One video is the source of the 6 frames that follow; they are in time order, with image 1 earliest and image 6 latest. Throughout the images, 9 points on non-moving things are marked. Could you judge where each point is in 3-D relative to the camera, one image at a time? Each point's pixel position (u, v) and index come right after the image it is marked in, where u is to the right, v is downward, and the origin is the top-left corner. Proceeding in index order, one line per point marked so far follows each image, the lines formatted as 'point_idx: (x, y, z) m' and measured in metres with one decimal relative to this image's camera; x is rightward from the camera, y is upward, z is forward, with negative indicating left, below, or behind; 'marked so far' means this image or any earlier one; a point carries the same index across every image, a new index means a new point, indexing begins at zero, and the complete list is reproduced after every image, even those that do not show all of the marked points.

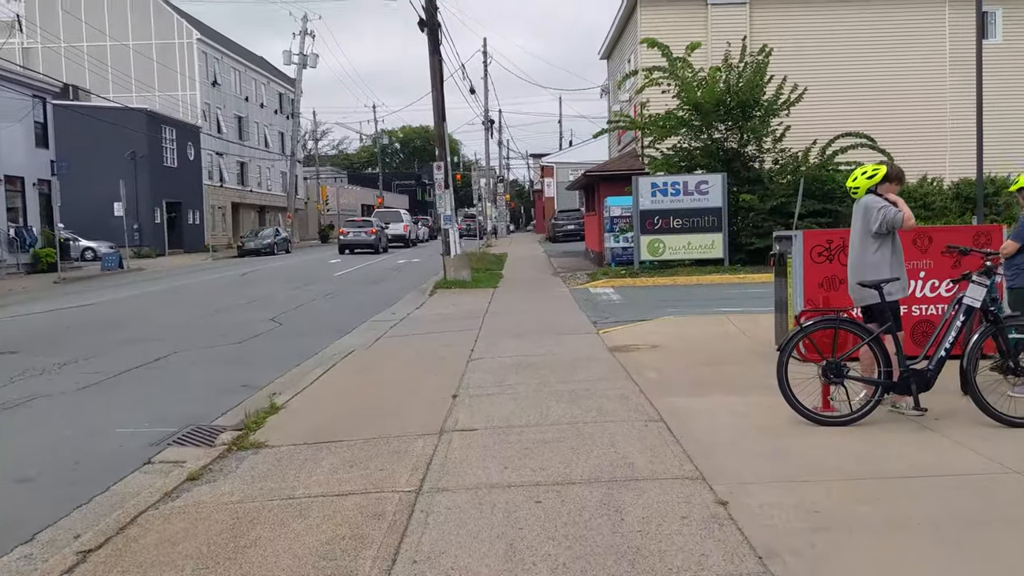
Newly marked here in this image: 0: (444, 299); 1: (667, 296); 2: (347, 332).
0: (-1.3, -0.2, +17.7) m
1: (+2.7, -0.1, +16.3) m
2: (-2.2, -0.6, +13.3) m
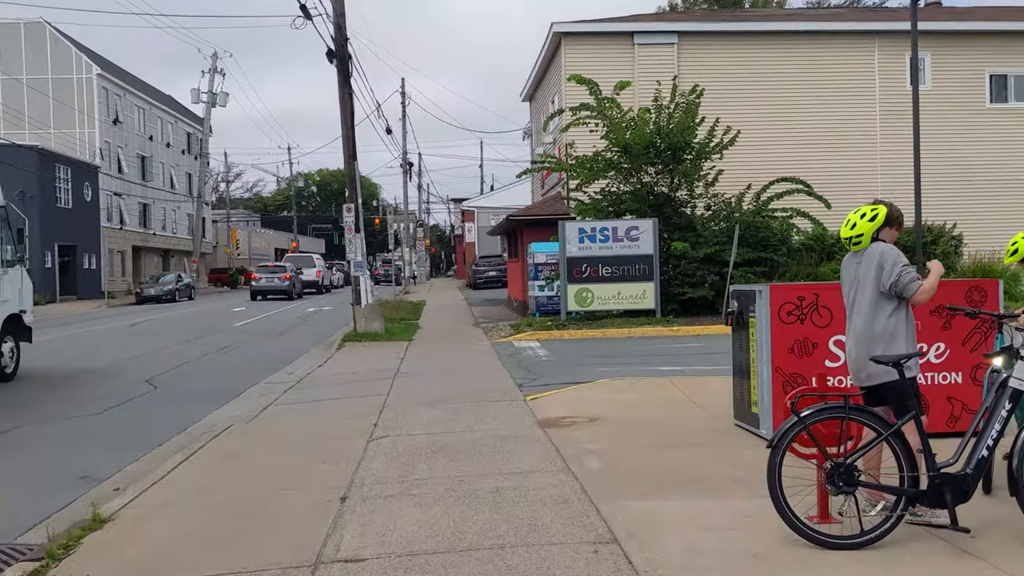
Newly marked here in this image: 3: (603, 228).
0: (-2.7, -1.1, +15.9) m
1: (+1.4, -1.0, +14.8) m
2: (-3.3, -1.3, +11.4) m
3: (+1.7, +1.2, +18.4) m
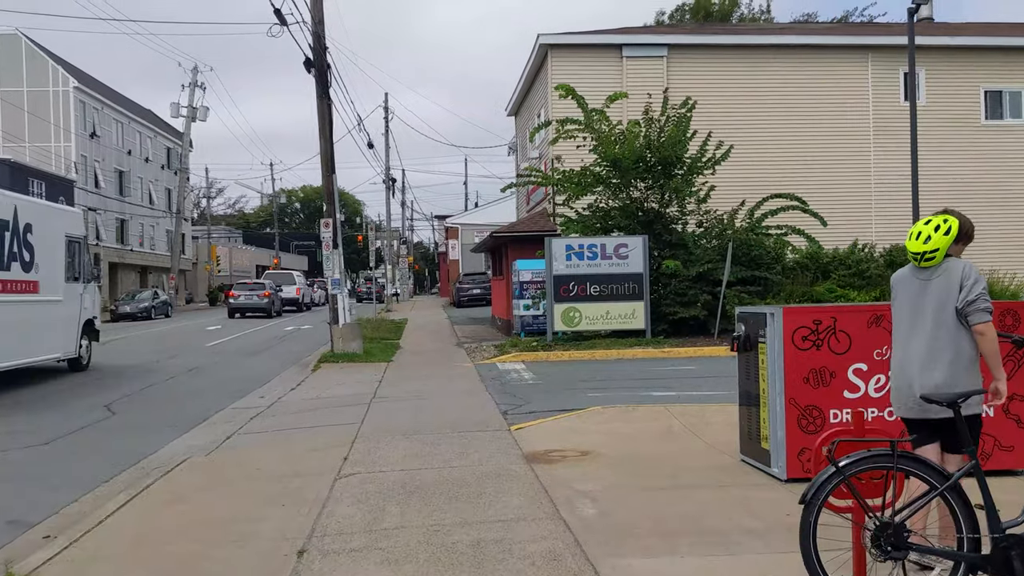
0: (-2.9, -1.4, +15.1) m
1: (+1.1, -1.3, +14.1) m
2: (-3.4, -1.5, +10.6) m
3: (+1.4, +0.8, +17.7) m
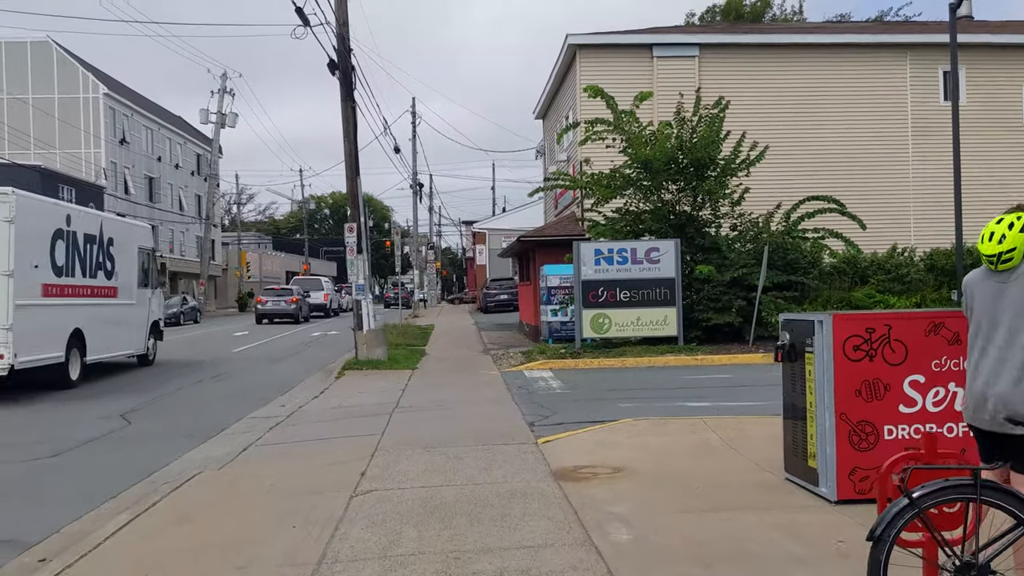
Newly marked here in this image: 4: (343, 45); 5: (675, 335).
0: (-2.5, -1.5, +14.7) m
1: (+1.5, -1.3, +13.6) m
2: (-3.2, -1.6, +10.3) m
3: (+1.9, +0.7, +17.2) m
4: (-3.1, +4.5, +17.9) m
5: (+2.9, -0.8, +17.3) m
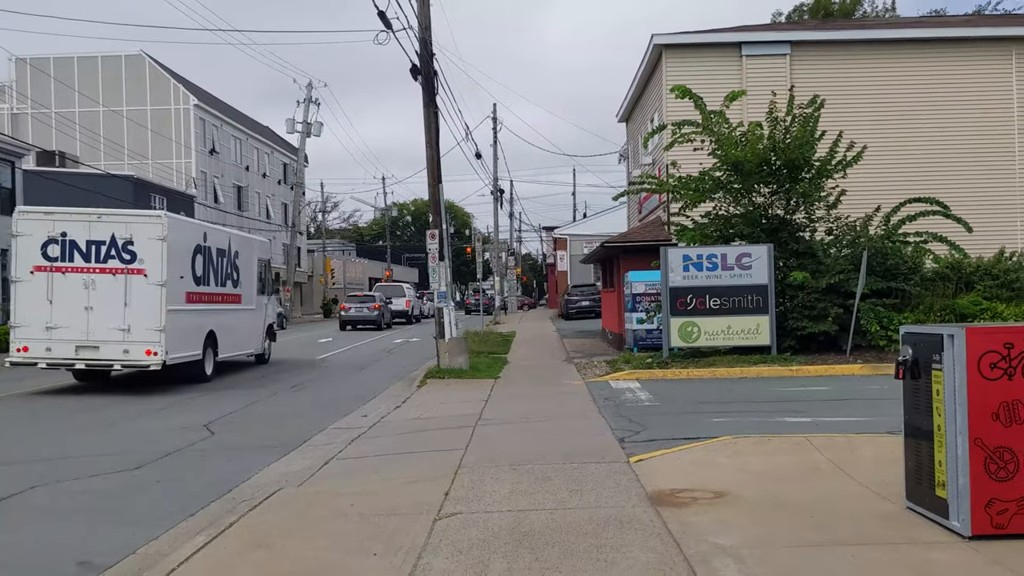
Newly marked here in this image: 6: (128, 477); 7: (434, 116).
0: (-1.2, -1.6, +14.4) m
1: (+2.7, -1.4, +13.0) m
2: (-2.2, -1.6, +10.1) m
3: (+3.4, +0.6, +16.6) m
4: (-1.6, +4.4, +17.7) m
5: (+4.4, -1.0, +16.6) m
6: (-3.3, -1.6, +8.2) m
7: (-1.5, +3.2, +18.1) m
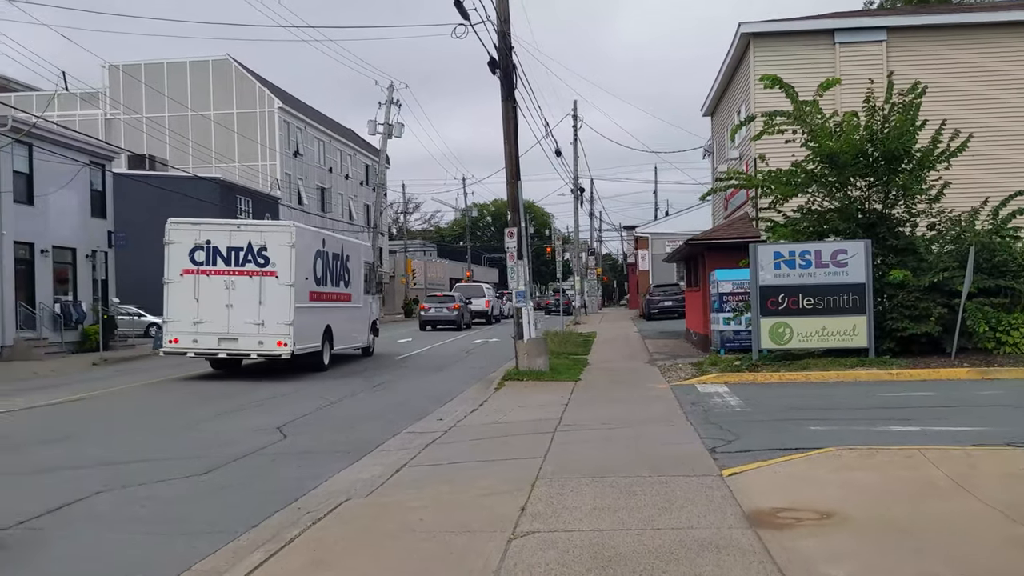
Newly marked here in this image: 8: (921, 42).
0: (-0.1, -1.6, +13.9) m
1: (+3.7, -1.4, +12.2) m
2: (-1.4, -1.6, +9.7) m
3: (+4.7, +0.6, +15.7) m
4: (-0.2, +4.4, +17.2) m
5: (+5.7, -1.0, +15.6) m
6: (-2.6, -1.6, +7.9) m
7: (0.0, +3.2, +17.7) m
8: (+8.5, +5.1, +19.9) m
